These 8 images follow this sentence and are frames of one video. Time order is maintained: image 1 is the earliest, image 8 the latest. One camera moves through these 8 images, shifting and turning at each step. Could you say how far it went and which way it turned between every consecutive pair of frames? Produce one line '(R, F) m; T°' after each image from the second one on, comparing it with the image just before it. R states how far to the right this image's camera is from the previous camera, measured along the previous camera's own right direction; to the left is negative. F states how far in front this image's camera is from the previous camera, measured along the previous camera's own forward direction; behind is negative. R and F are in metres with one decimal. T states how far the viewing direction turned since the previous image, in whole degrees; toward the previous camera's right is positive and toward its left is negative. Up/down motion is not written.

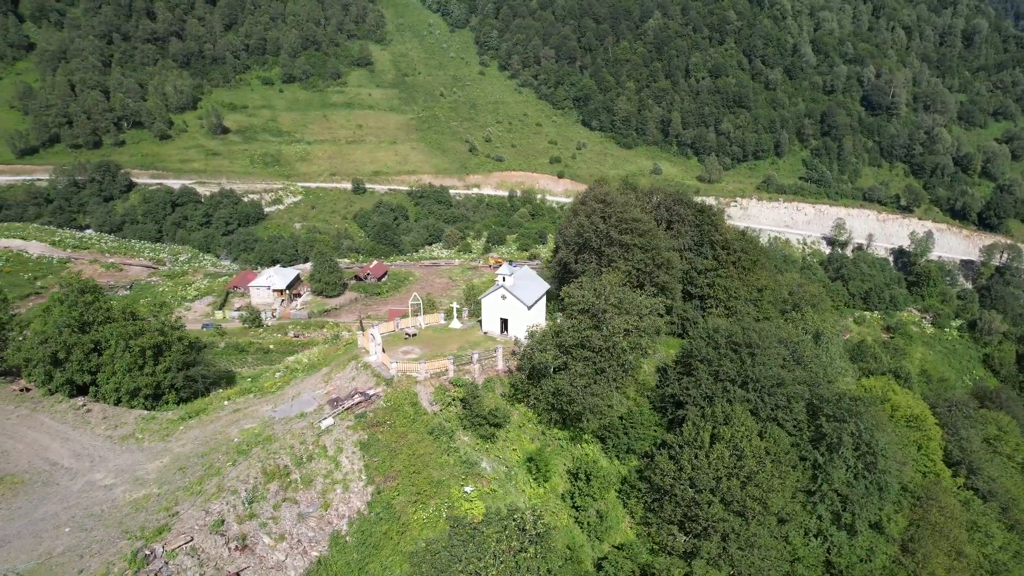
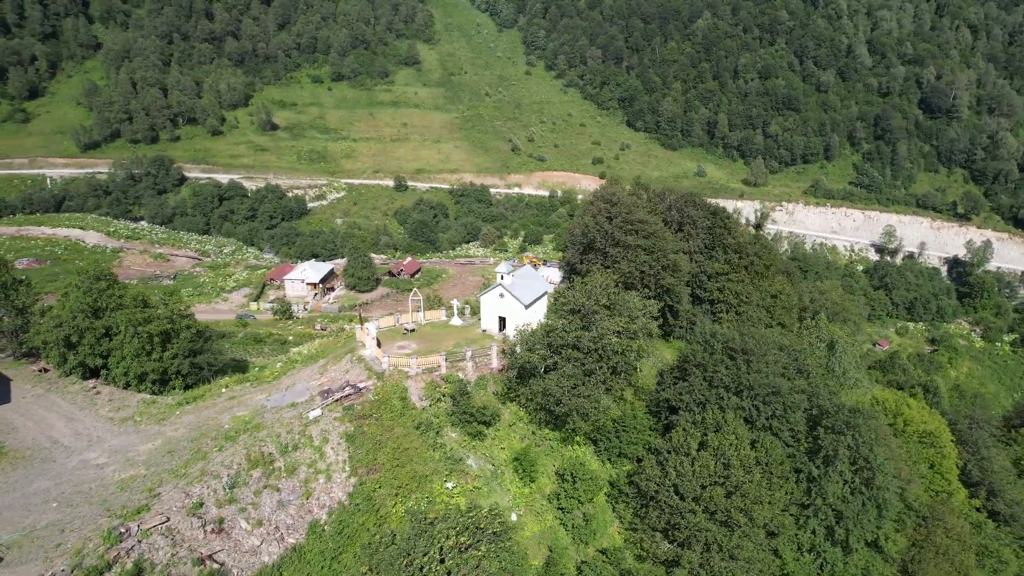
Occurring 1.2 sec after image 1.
(+1.8, +0.1) m; -4°
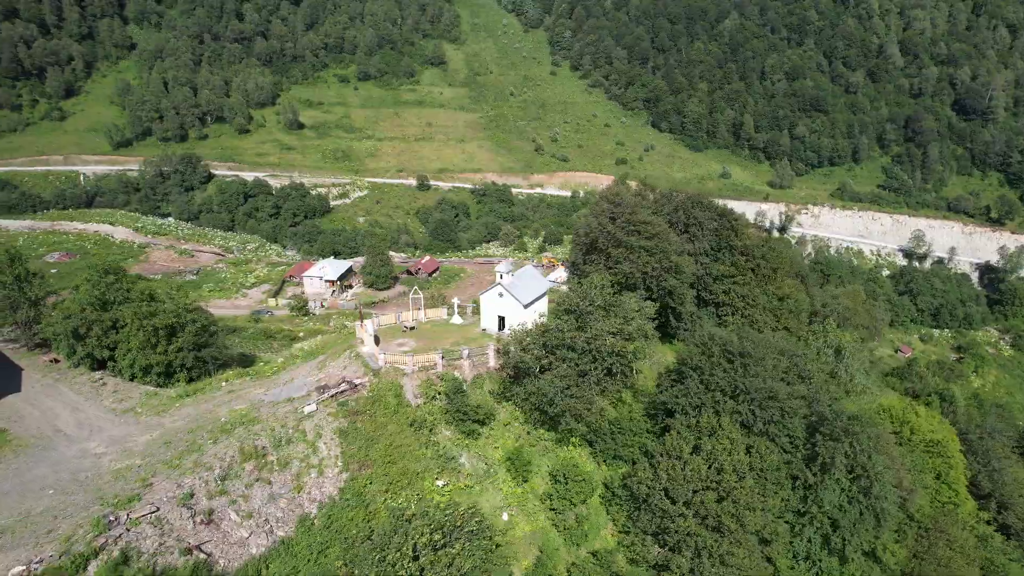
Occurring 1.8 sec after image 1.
(+1.0, 0.0) m; -2°
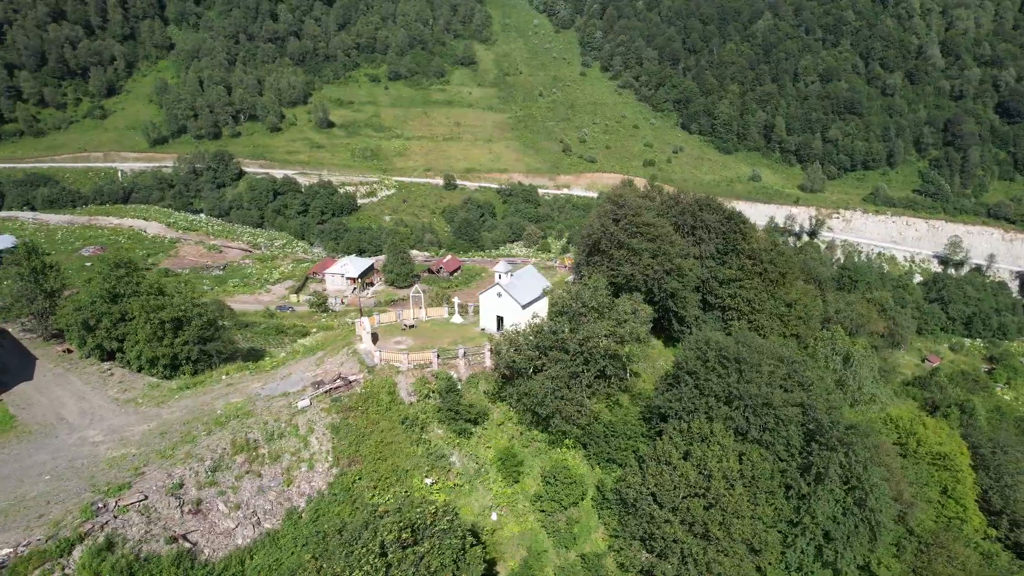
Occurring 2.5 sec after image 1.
(+1.2, 0.0) m; -3°
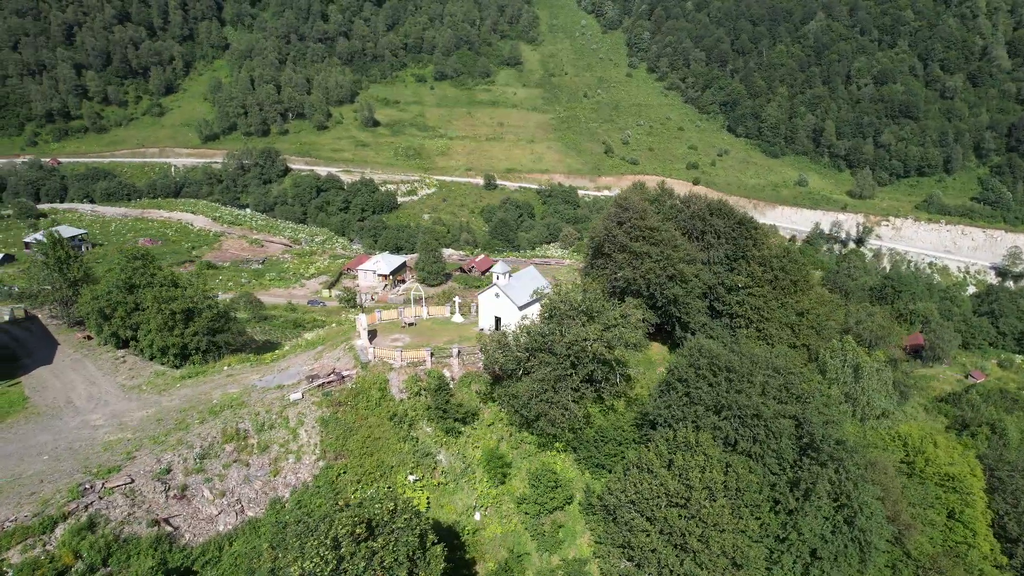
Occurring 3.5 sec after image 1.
(+1.8, +0.1) m; -4°
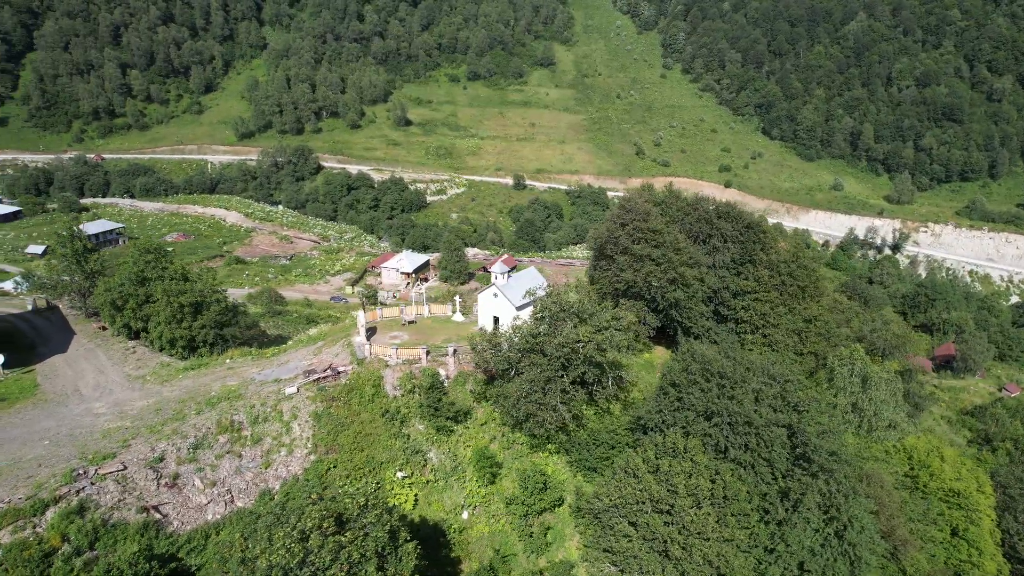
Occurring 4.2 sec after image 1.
(+1.3, 0.0) m; -3°
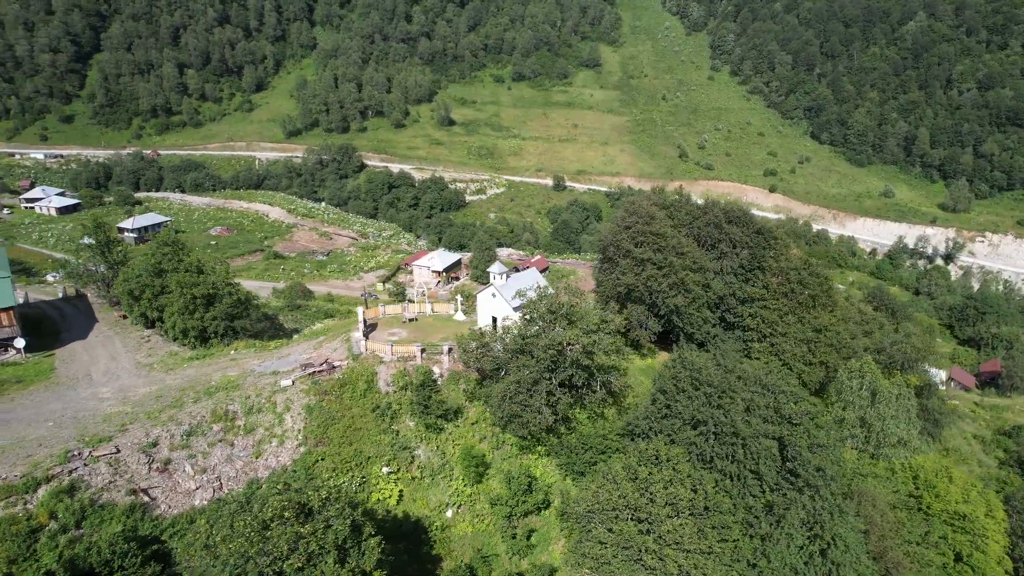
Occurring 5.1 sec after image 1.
(+1.8, +0.1) m; -4°
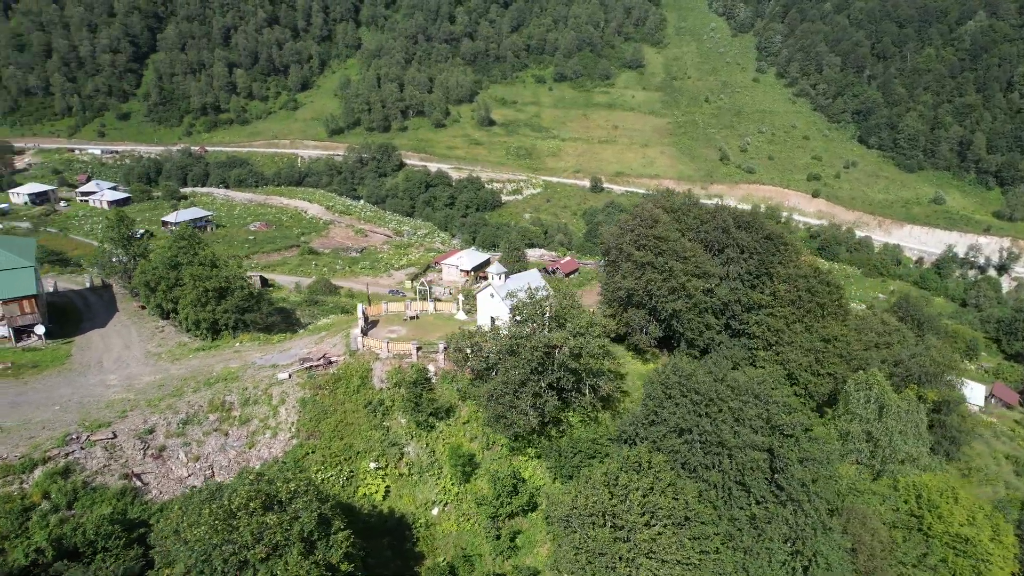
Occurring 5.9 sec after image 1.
(+1.6, +0.1) m; -4°
